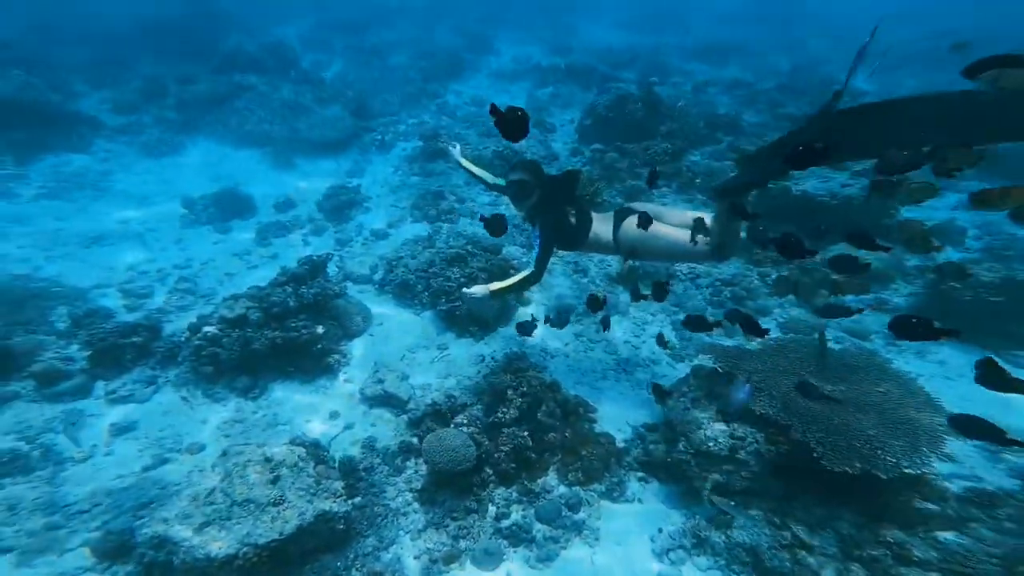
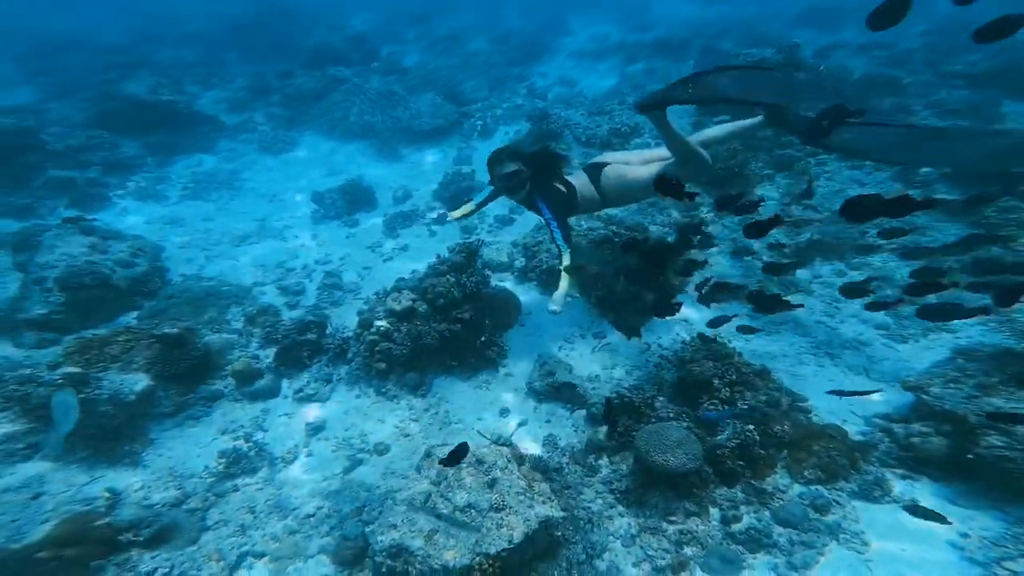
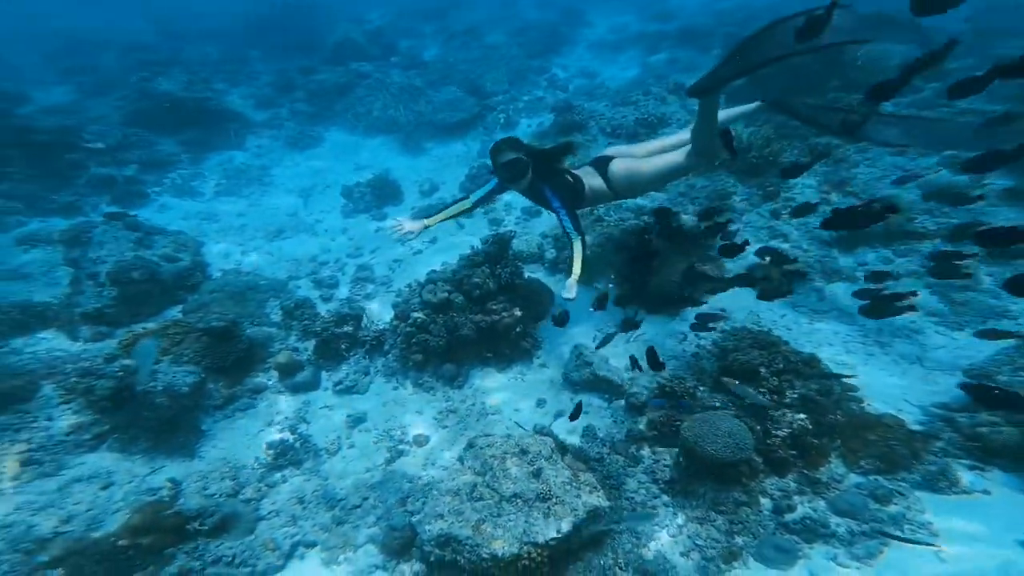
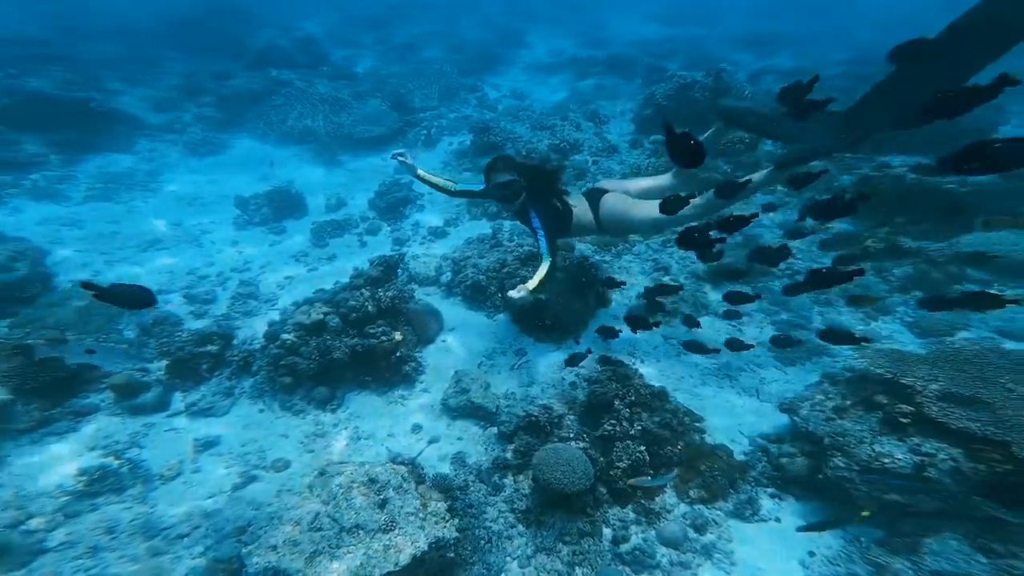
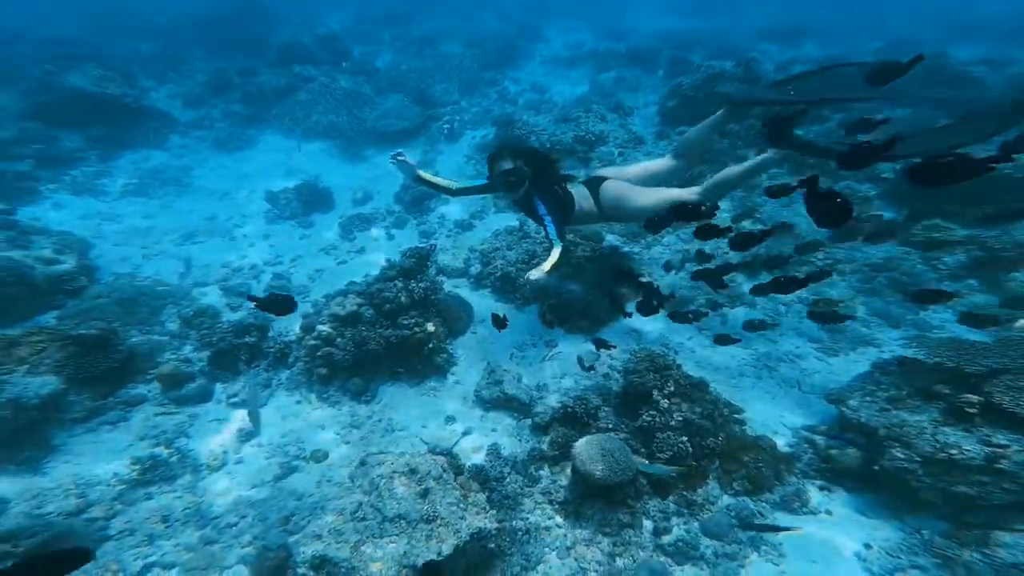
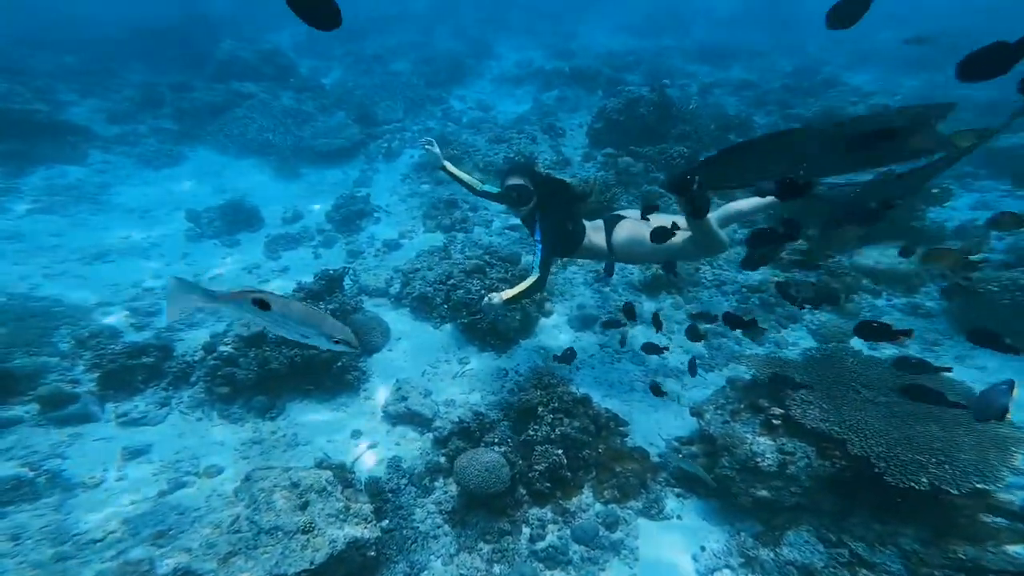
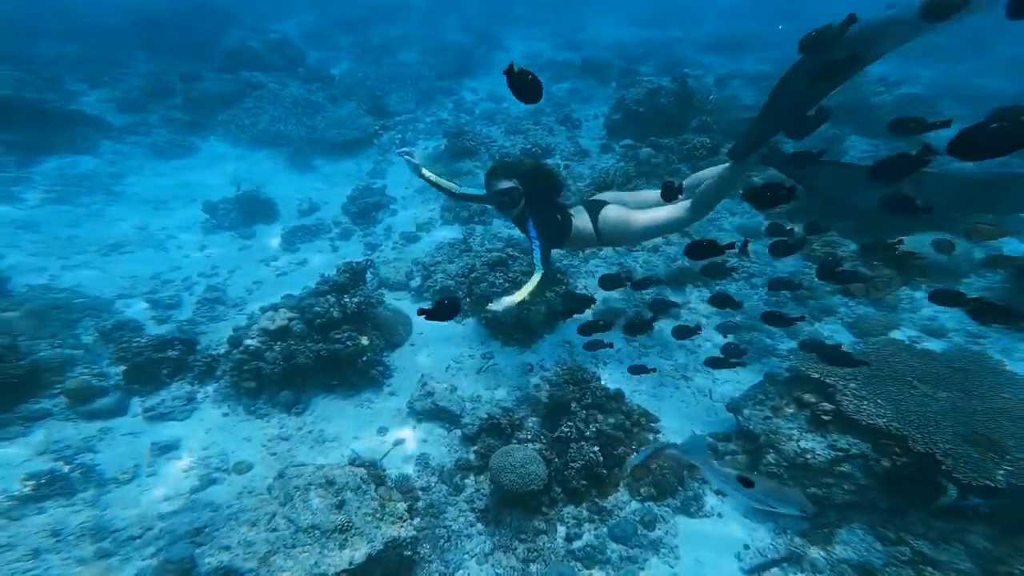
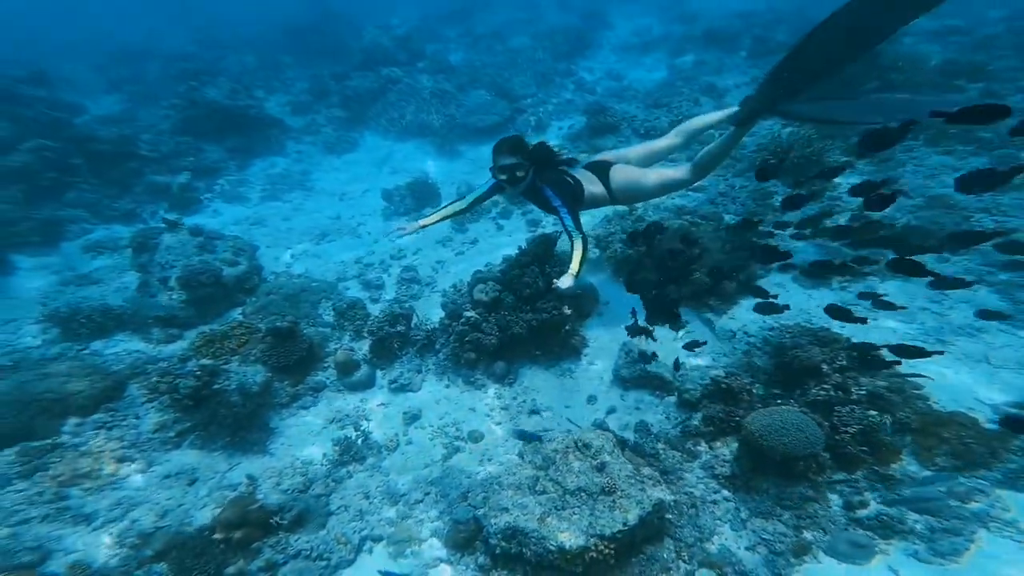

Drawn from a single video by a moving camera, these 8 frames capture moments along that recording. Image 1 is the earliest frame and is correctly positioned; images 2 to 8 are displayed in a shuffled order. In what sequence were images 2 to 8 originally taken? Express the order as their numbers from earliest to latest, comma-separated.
6, 7, 4, 5, 2, 3, 8
